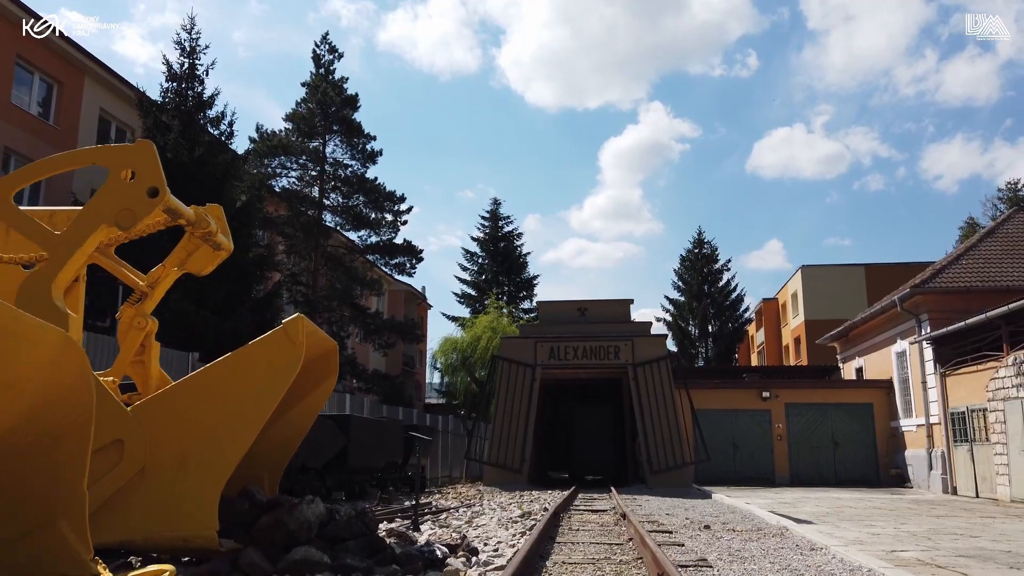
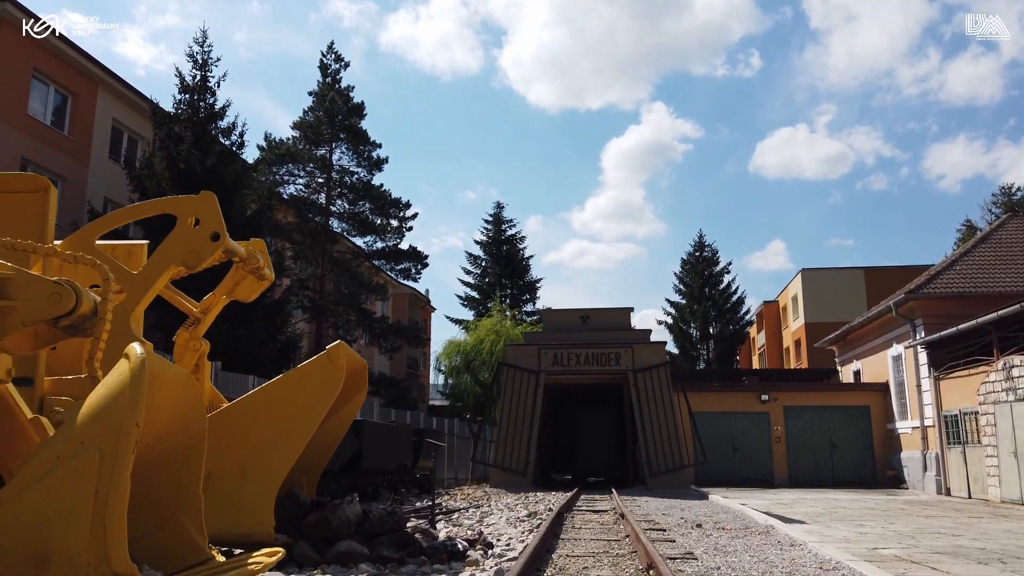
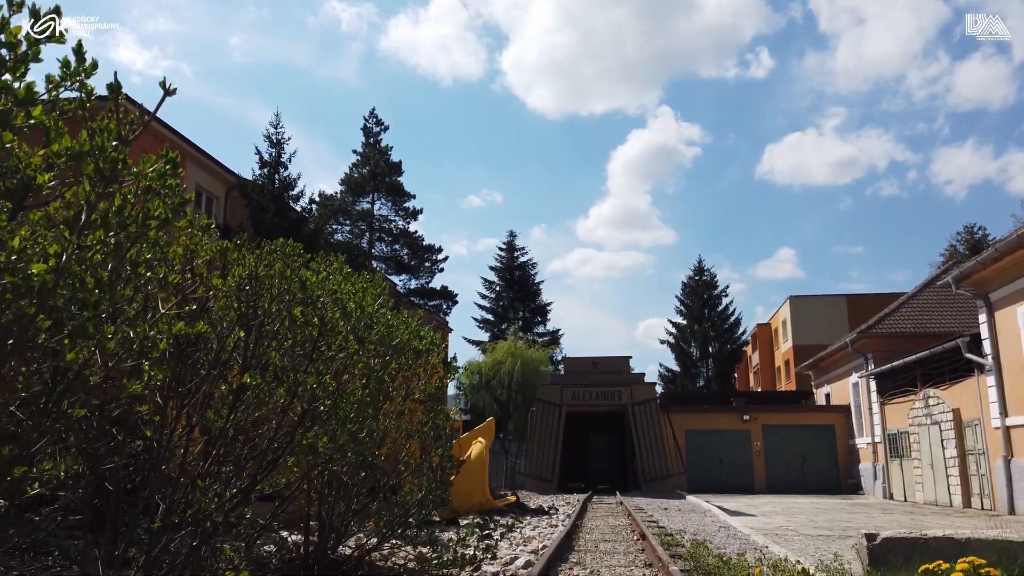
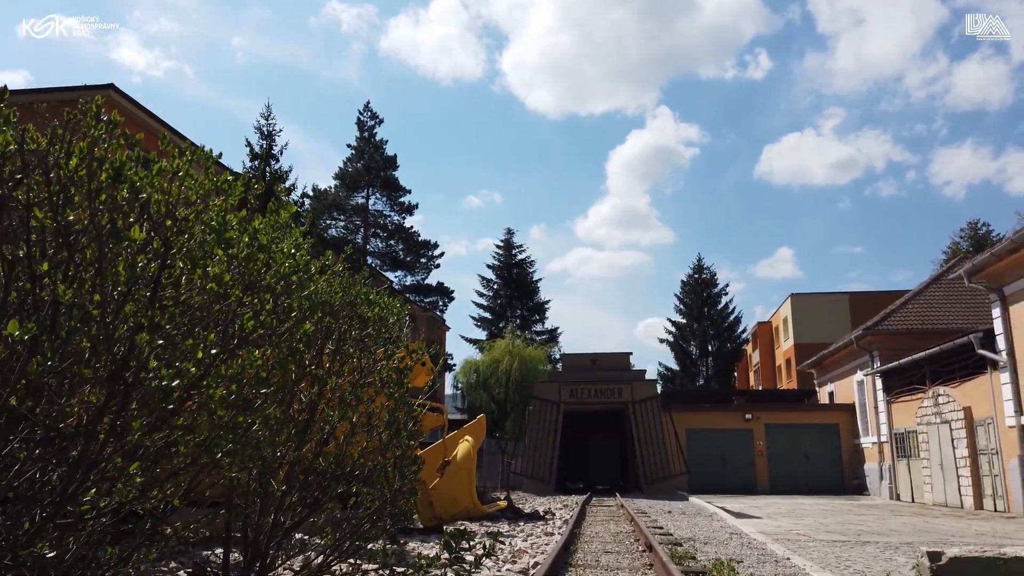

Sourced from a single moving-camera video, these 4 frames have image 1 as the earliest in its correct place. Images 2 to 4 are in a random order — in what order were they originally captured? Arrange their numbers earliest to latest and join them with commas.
2, 4, 3
